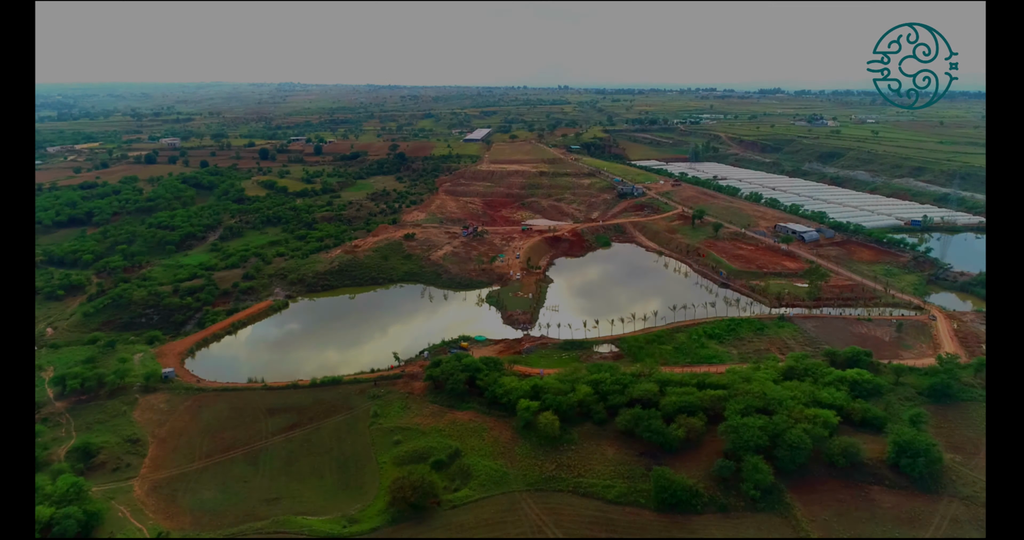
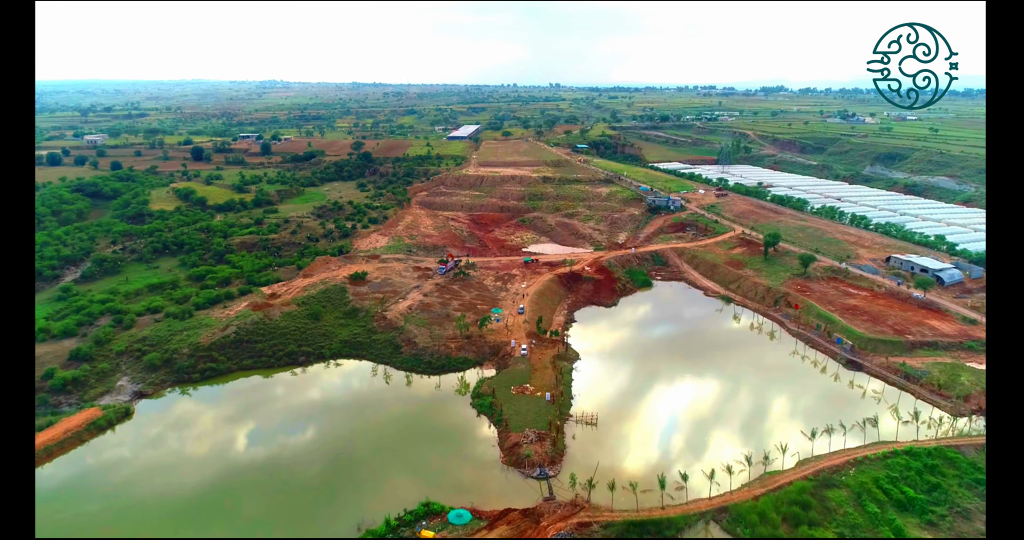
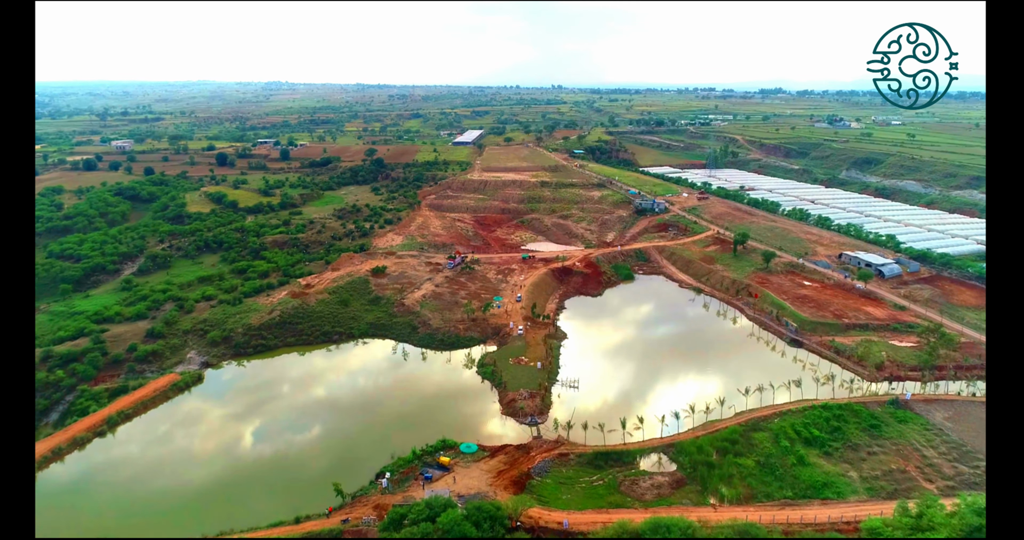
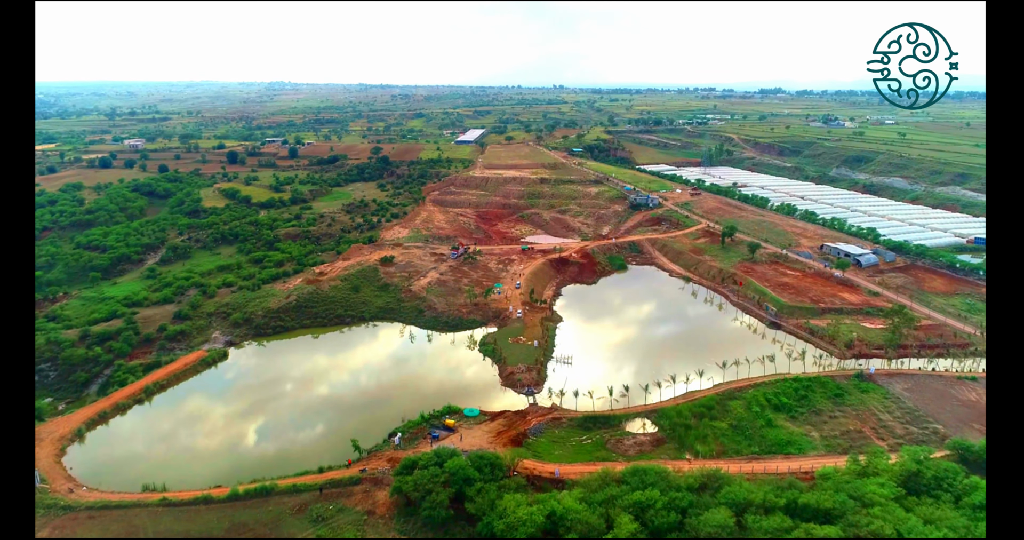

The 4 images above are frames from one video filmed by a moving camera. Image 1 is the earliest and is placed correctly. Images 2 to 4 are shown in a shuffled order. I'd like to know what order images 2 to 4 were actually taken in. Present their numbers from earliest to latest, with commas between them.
4, 3, 2
